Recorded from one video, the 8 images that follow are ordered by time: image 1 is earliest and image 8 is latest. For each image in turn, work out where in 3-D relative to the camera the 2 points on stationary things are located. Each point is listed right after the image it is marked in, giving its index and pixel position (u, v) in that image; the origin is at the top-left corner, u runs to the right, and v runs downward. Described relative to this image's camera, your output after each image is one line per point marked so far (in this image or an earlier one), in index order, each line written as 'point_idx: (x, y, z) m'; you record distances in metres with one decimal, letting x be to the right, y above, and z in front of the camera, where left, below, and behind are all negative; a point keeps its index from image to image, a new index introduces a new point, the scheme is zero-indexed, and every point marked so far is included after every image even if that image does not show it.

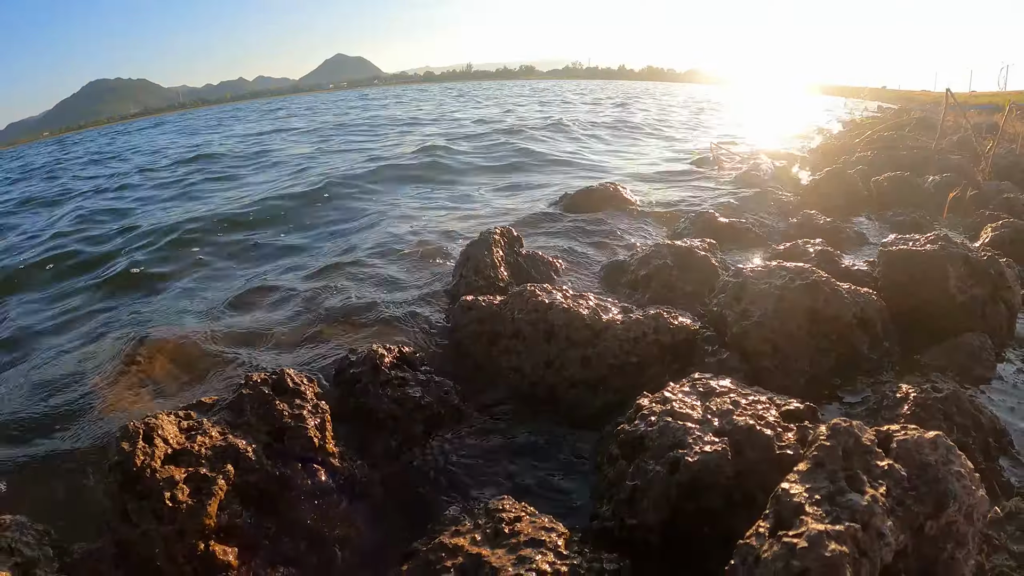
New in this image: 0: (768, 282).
0: (+2.3, 0.0, +5.3) m
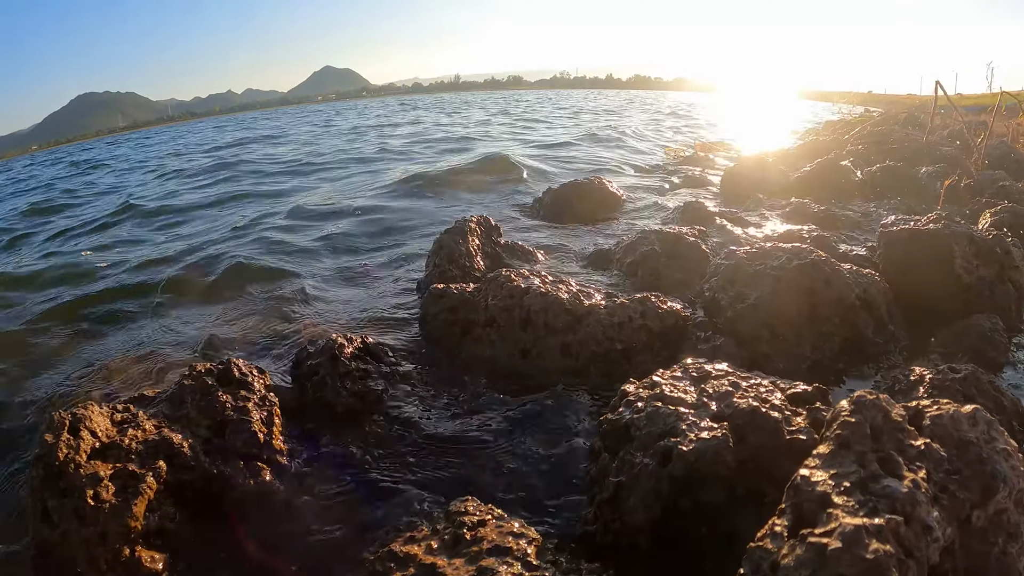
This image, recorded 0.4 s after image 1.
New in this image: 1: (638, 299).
0: (+2.1, +0.2, +4.9) m
1: (+1.0, -0.1, +4.6) m
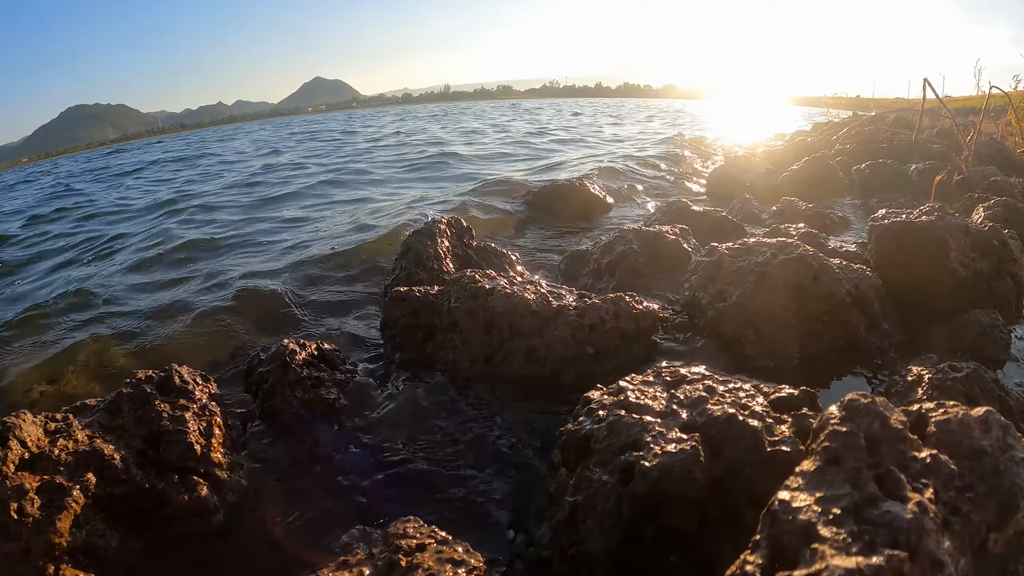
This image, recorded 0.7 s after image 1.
0: (+1.8, +0.2, +4.5) m
1: (+0.7, -0.1, +4.2) m
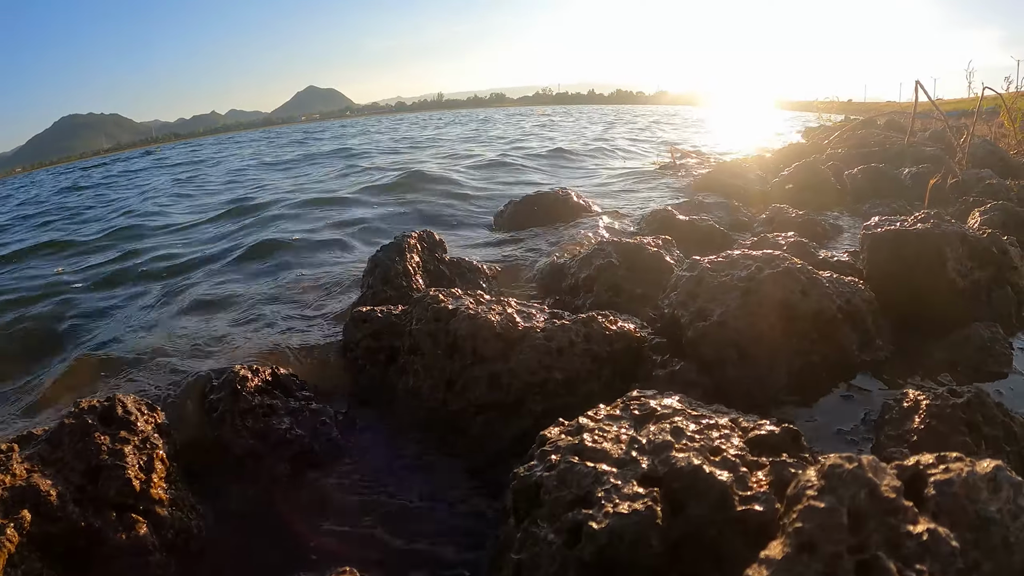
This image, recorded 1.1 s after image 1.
0: (+1.5, +0.1, +4.2) m
1: (+0.5, -0.2, +3.9) m
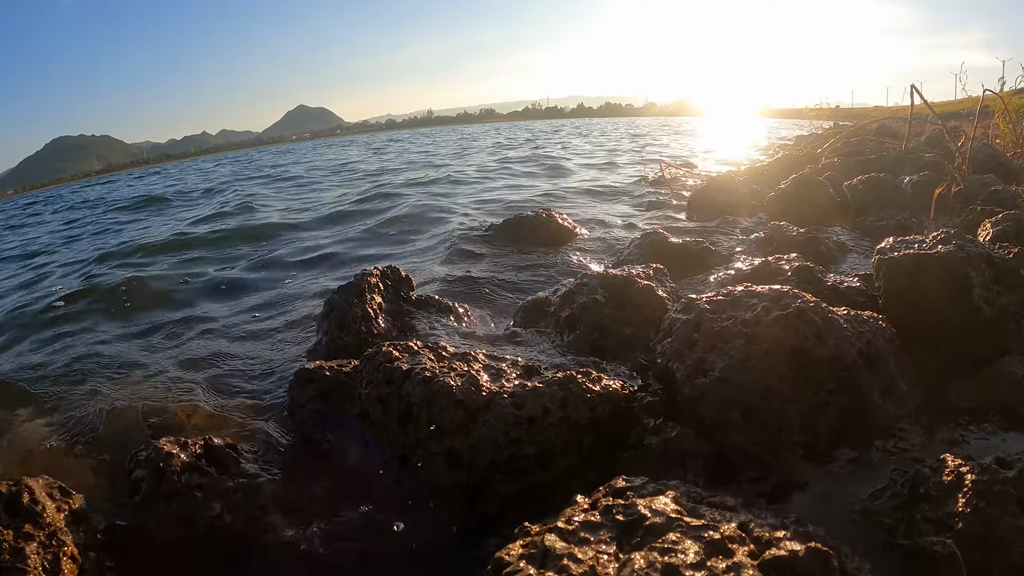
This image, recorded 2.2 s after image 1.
0: (+1.3, -0.2, +3.6) m
1: (+0.3, -0.5, +3.3) m
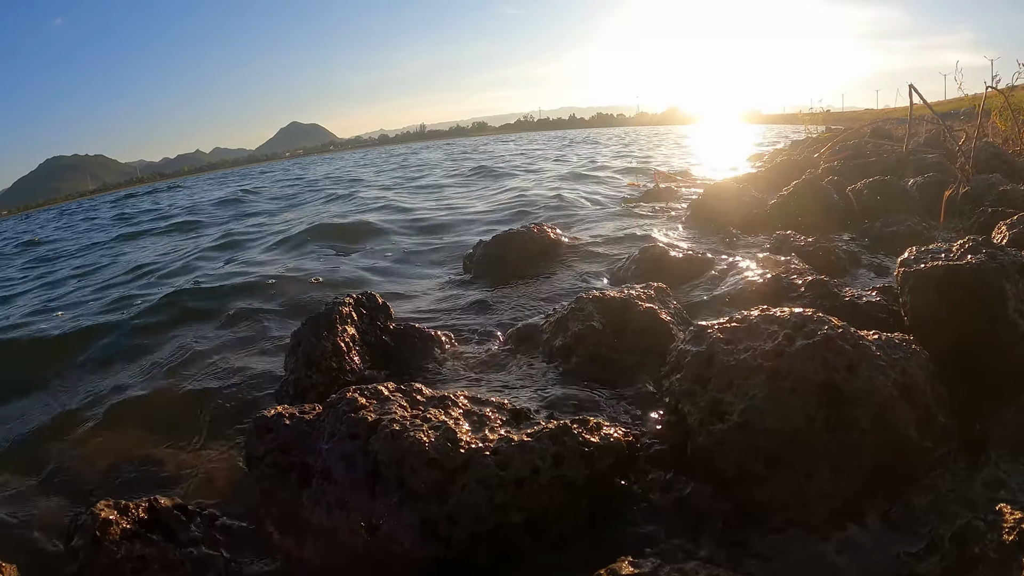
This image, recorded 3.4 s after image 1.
0: (+1.2, -0.3, +3.2) m
1: (+0.2, -0.7, +2.8) m
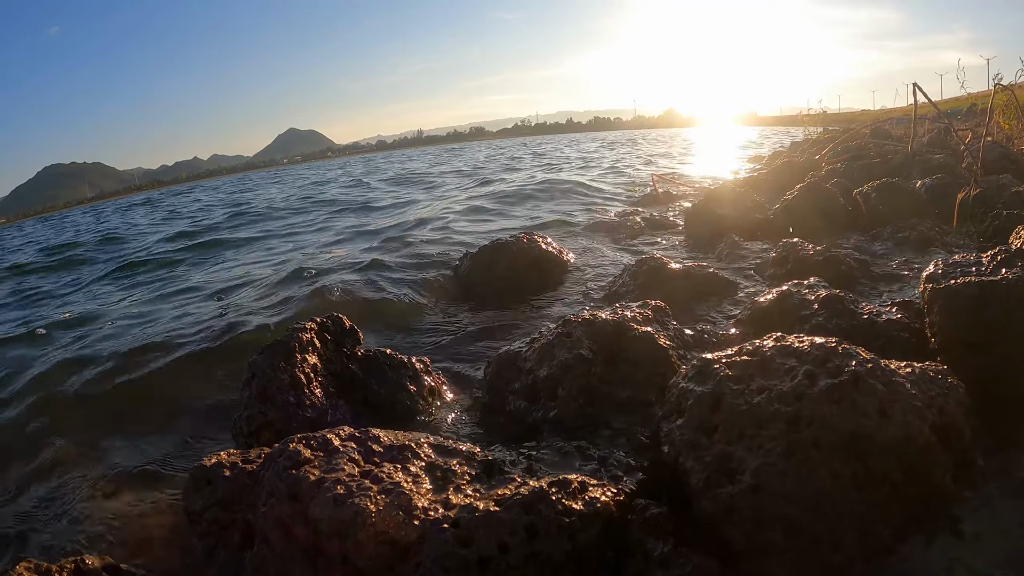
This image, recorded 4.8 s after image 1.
0: (+1.1, -0.4, +2.7) m
1: (+0.1, -0.8, +2.3) m
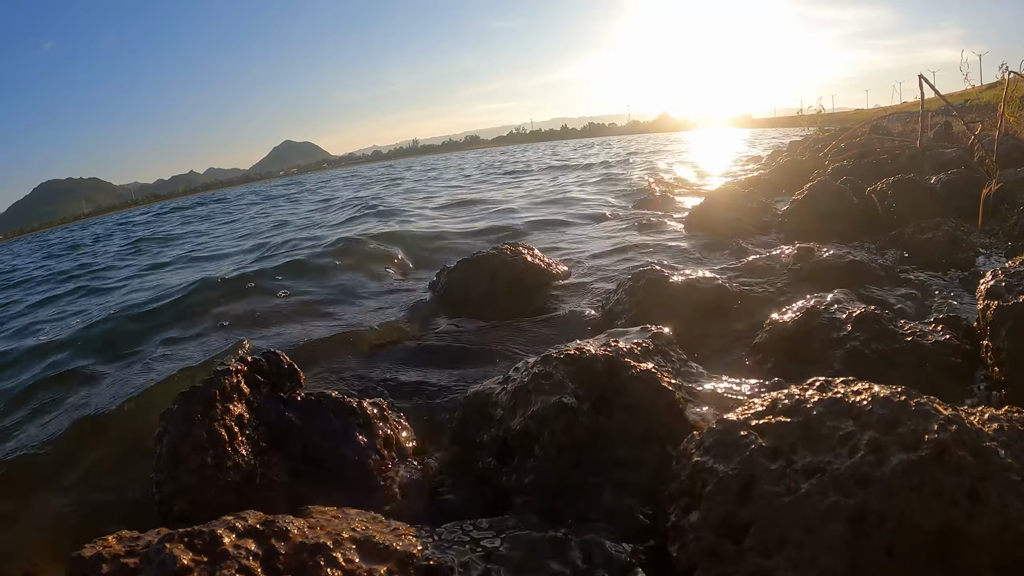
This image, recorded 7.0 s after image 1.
0: (+0.9, -0.5, +1.9) m
1: (-0.1, -0.9, +1.6) m
